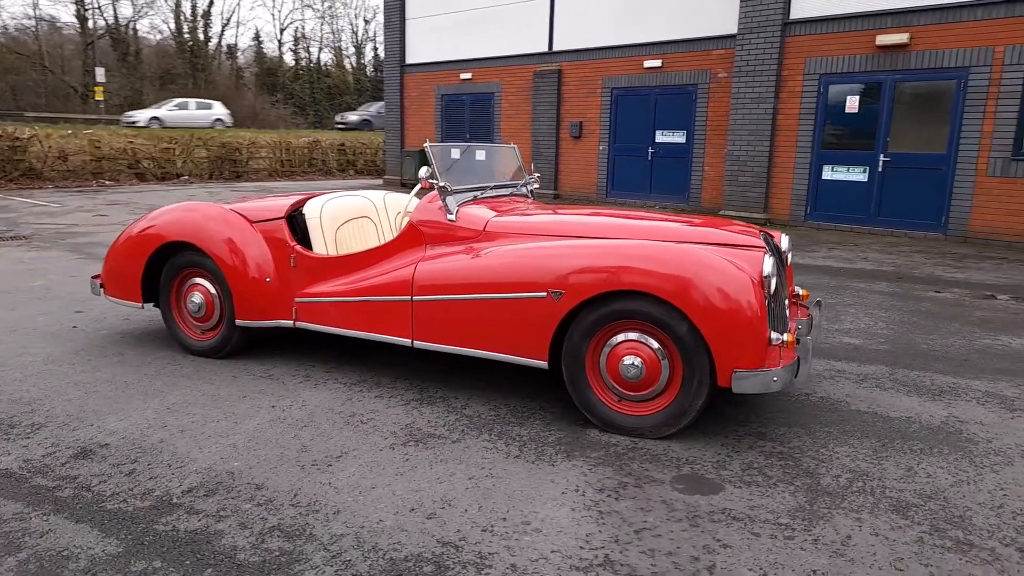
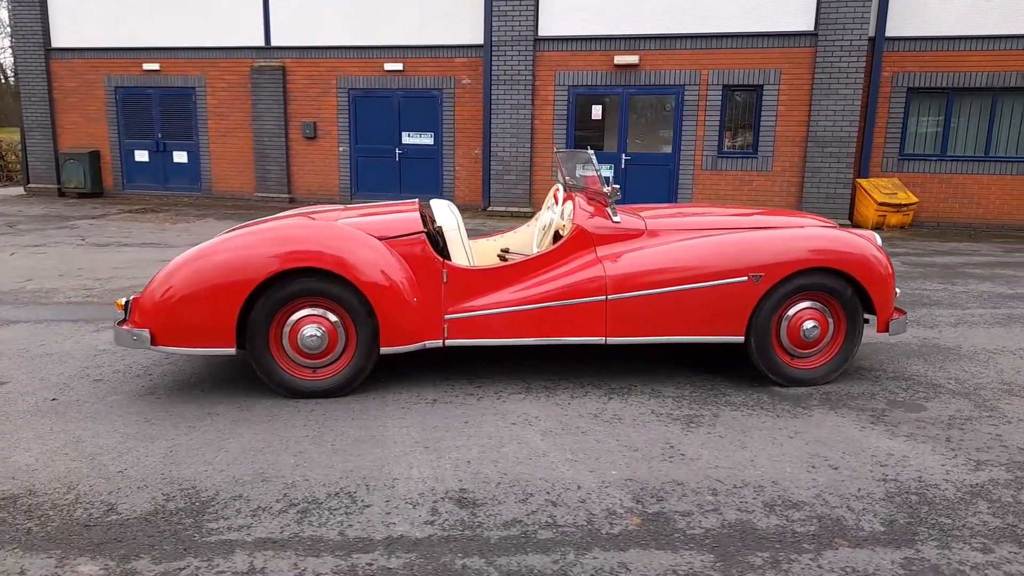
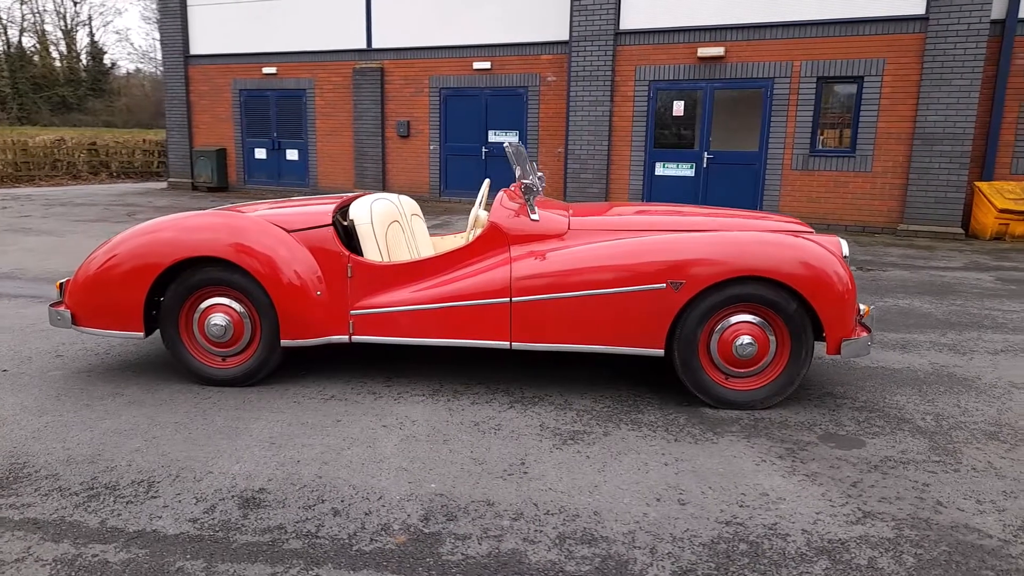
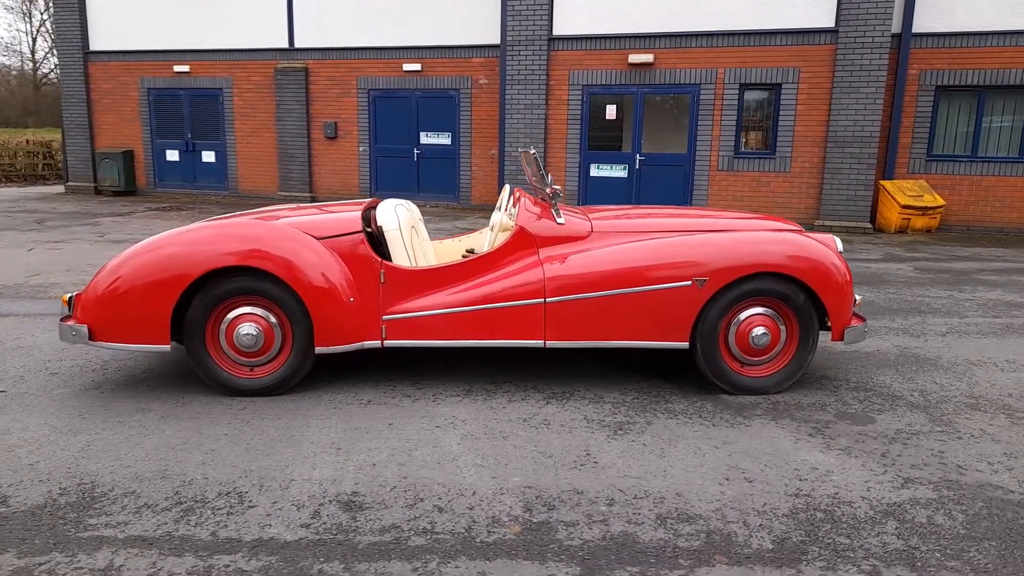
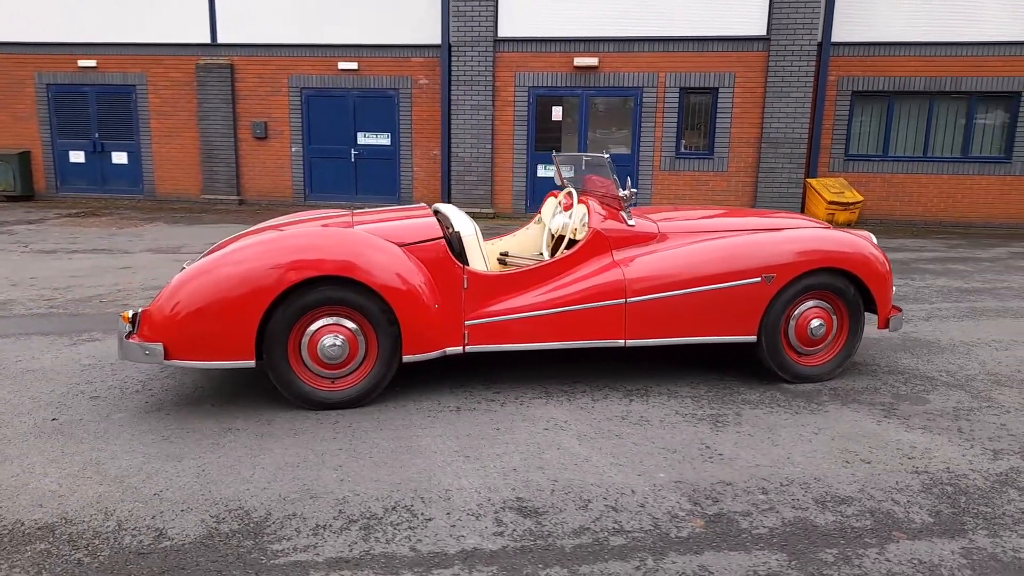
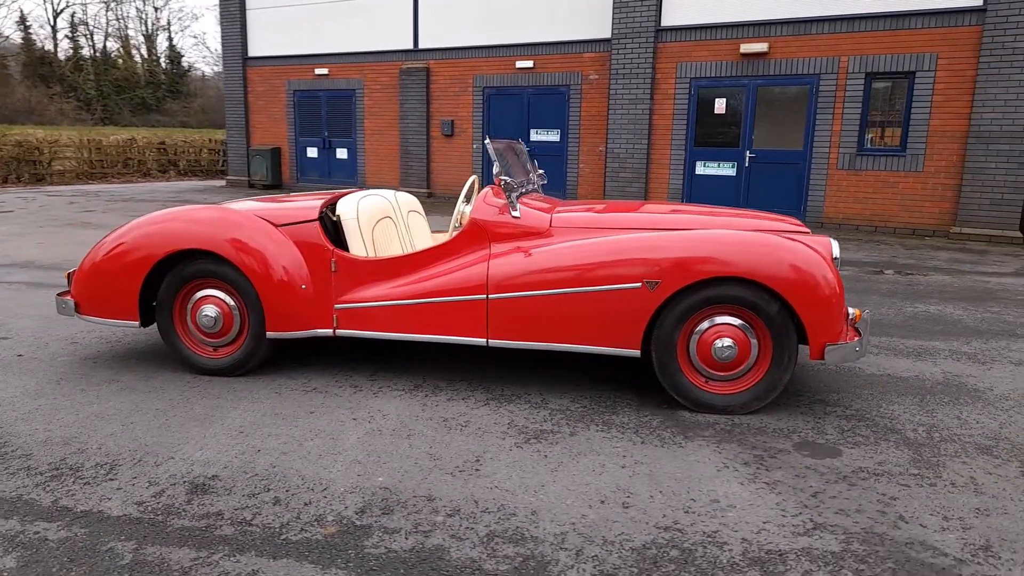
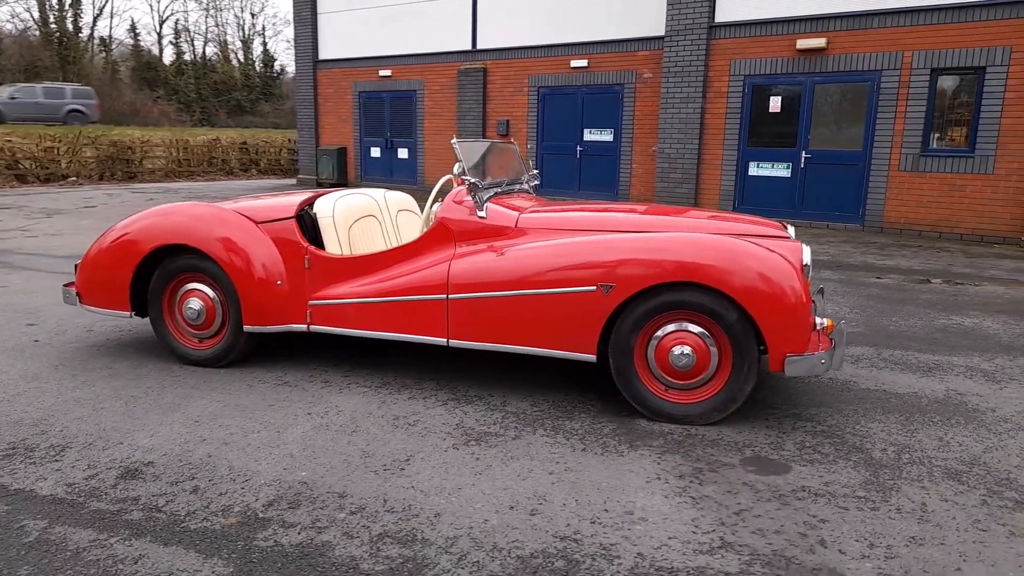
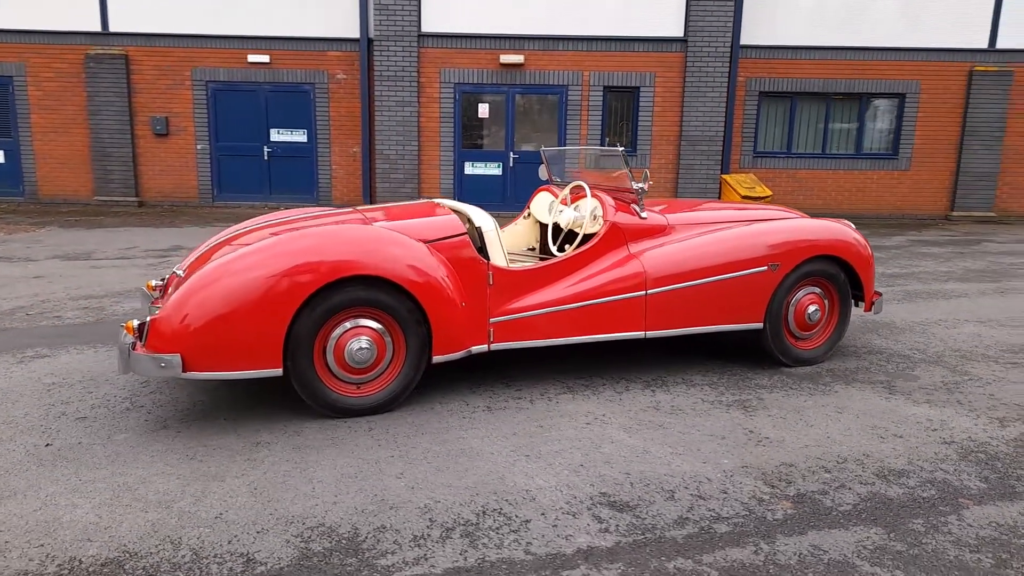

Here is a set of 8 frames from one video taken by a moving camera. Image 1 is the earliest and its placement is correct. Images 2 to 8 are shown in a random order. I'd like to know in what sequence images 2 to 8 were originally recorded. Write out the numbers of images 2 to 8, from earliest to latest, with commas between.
7, 6, 3, 4, 2, 5, 8
